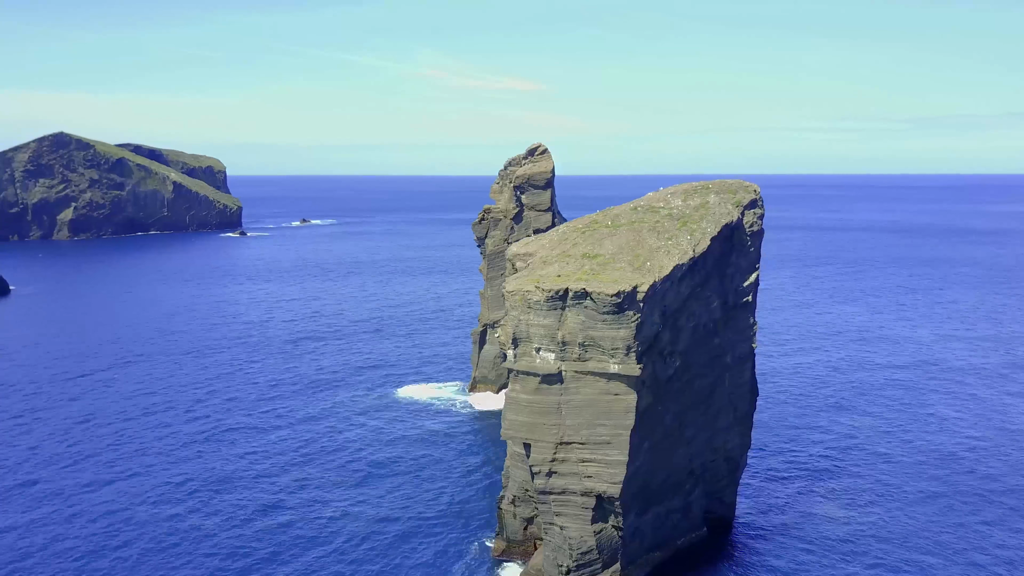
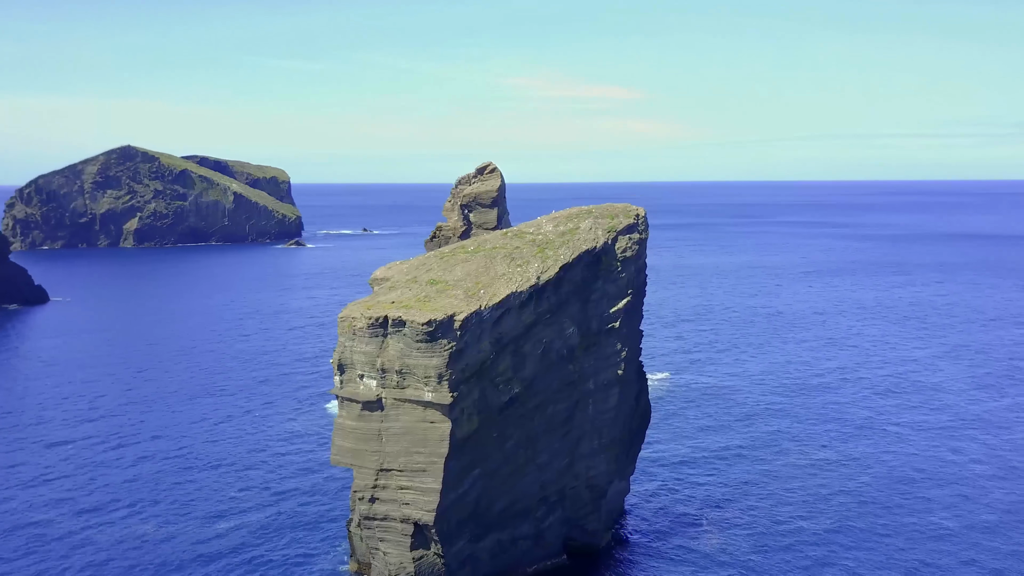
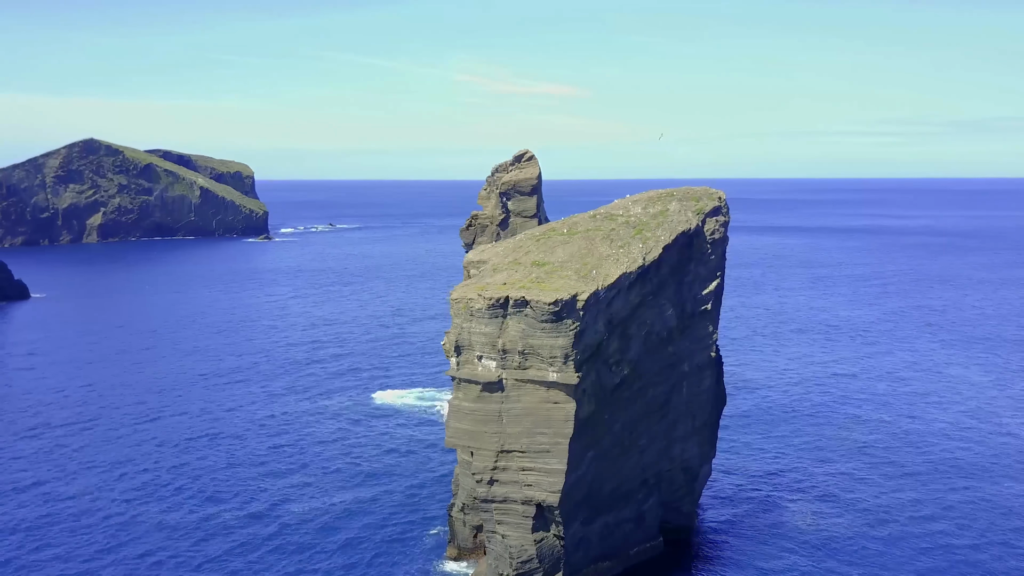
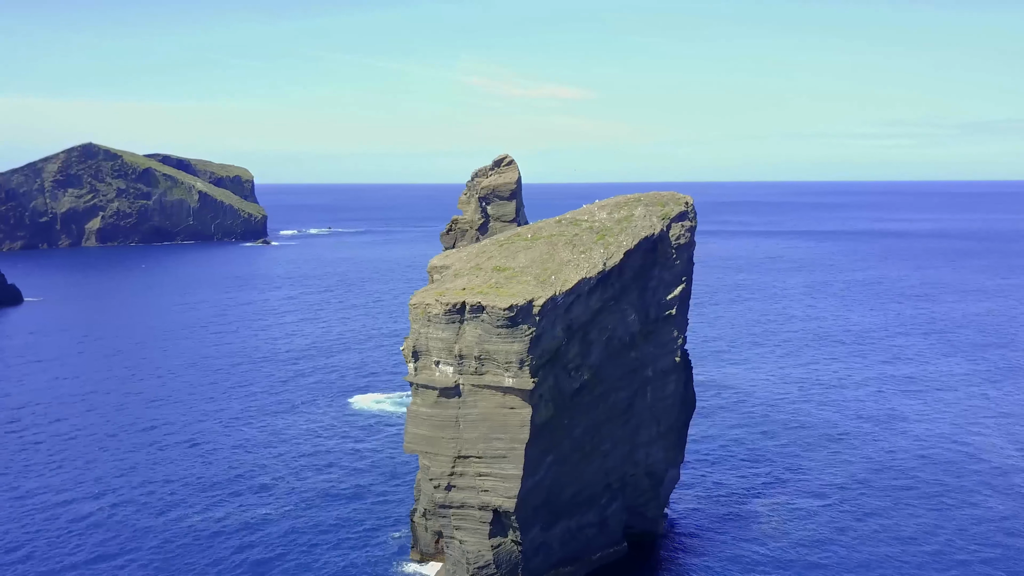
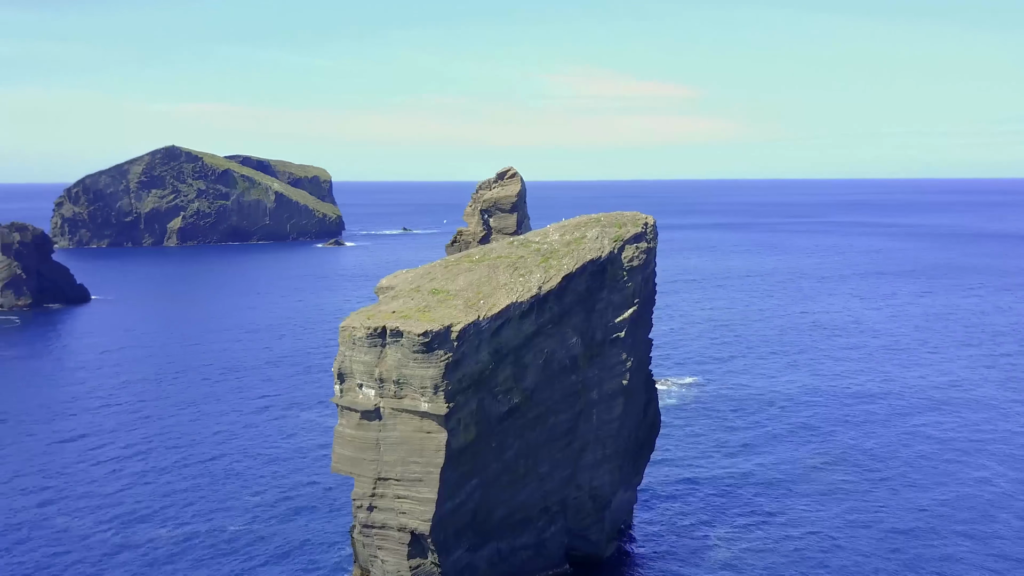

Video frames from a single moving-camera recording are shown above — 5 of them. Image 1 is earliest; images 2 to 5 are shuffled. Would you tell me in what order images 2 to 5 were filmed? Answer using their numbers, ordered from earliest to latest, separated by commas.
3, 4, 2, 5
